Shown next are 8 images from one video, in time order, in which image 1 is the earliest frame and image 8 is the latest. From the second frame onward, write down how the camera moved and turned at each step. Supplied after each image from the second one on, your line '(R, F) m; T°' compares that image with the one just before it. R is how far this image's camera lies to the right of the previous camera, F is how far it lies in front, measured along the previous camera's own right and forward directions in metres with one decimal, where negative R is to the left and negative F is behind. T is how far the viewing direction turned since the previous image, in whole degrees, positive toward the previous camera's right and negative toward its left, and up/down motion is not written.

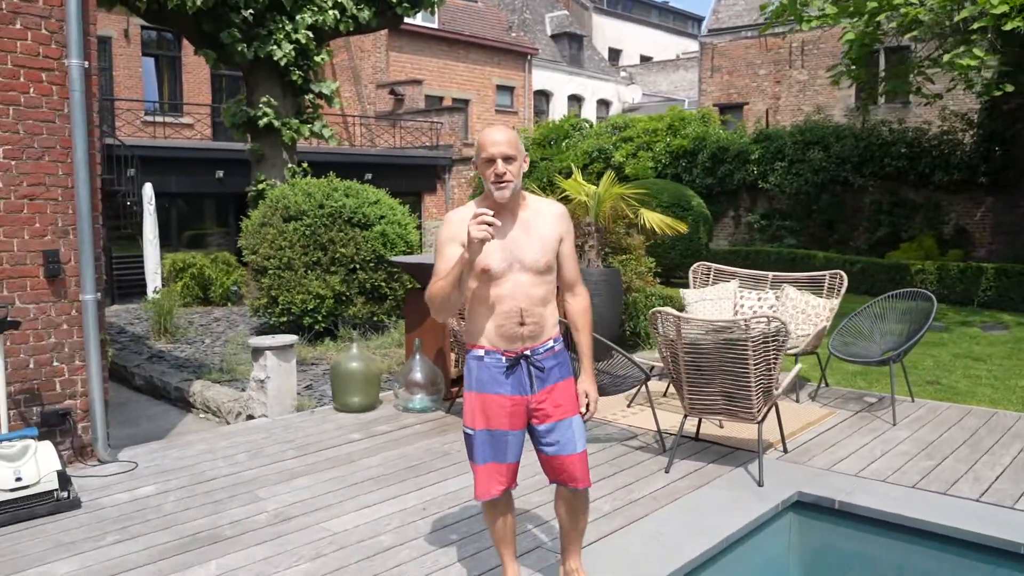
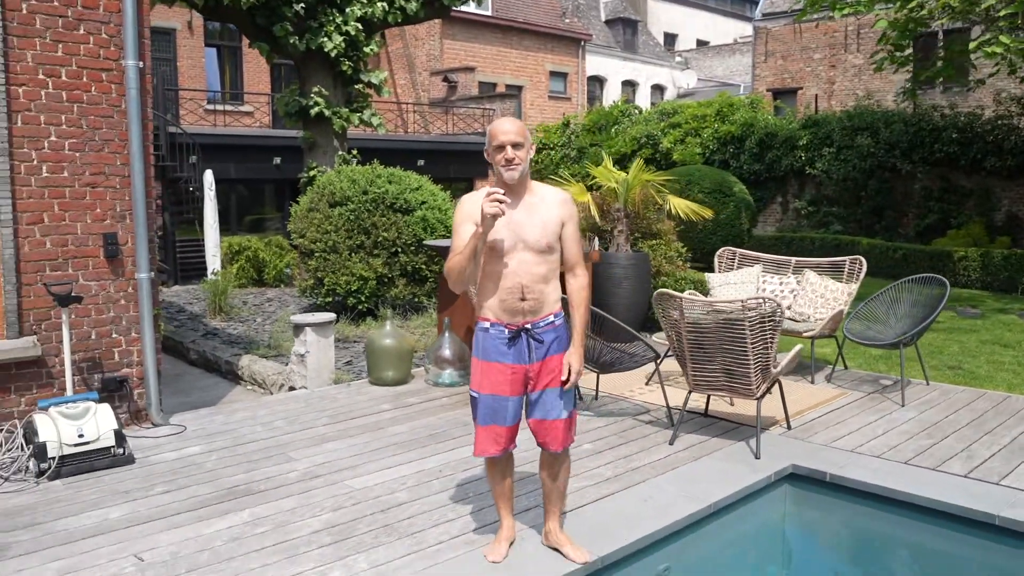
(+0.2, -0.3) m; -4°
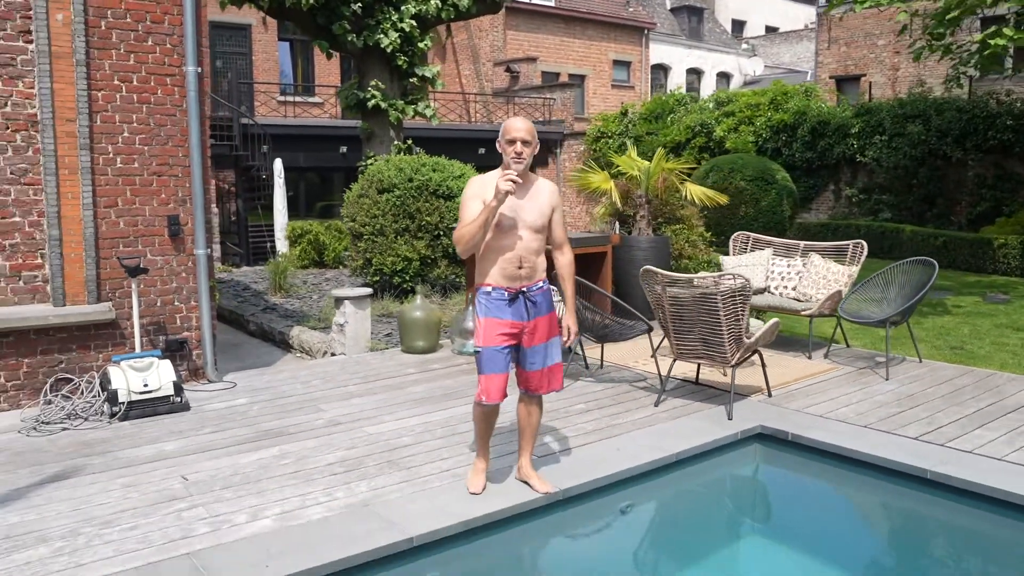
(+0.4, -0.6) m; -5°
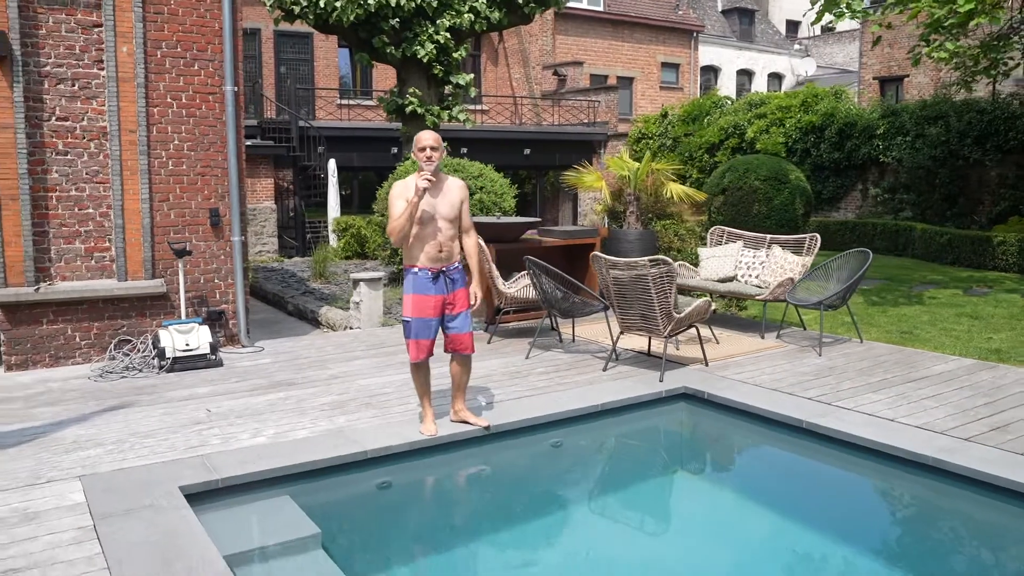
(+0.7, -1.0) m; -5°
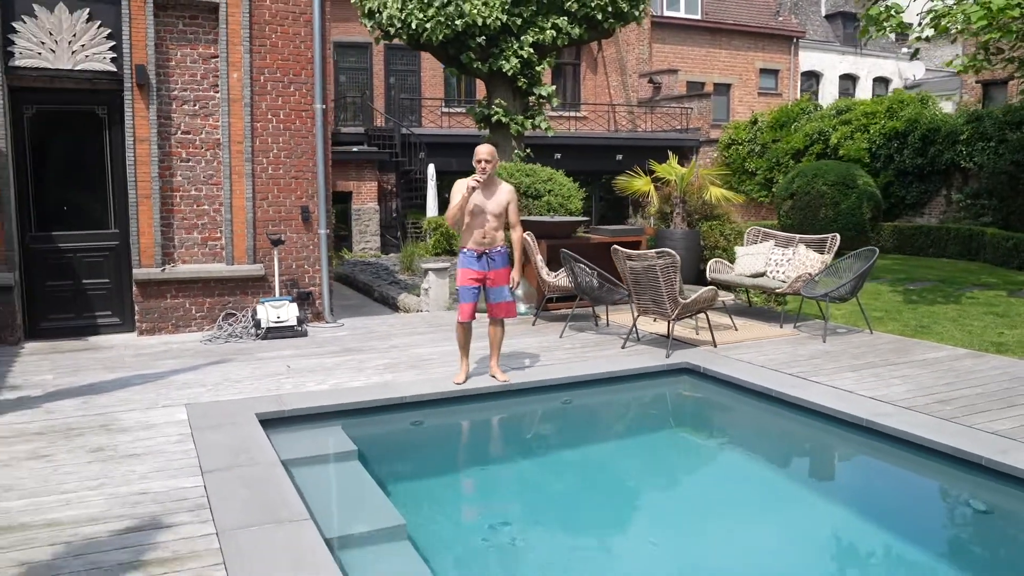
(+0.7, -1.0) m; -7°
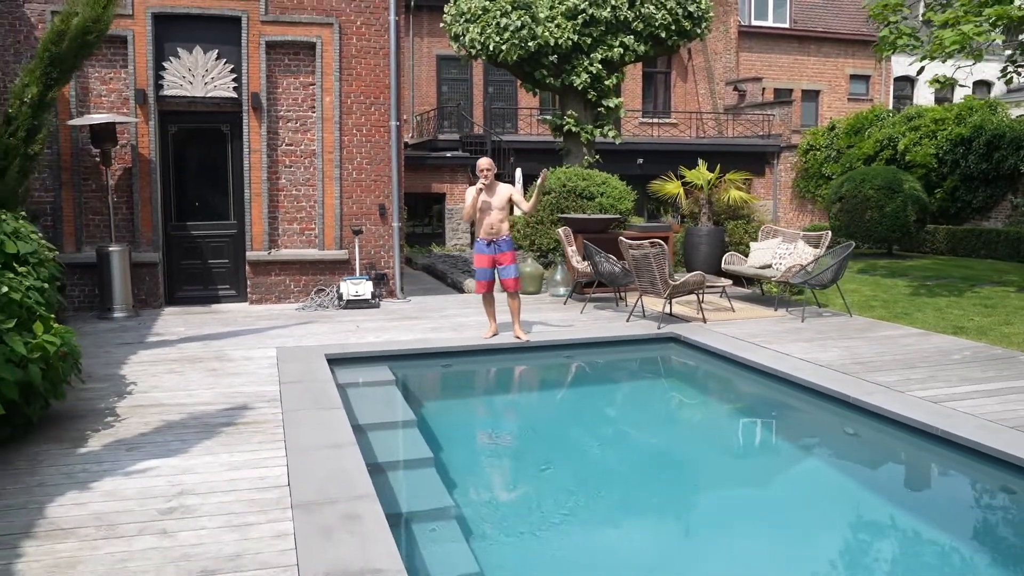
(+0.9, -1.6) m; -7°
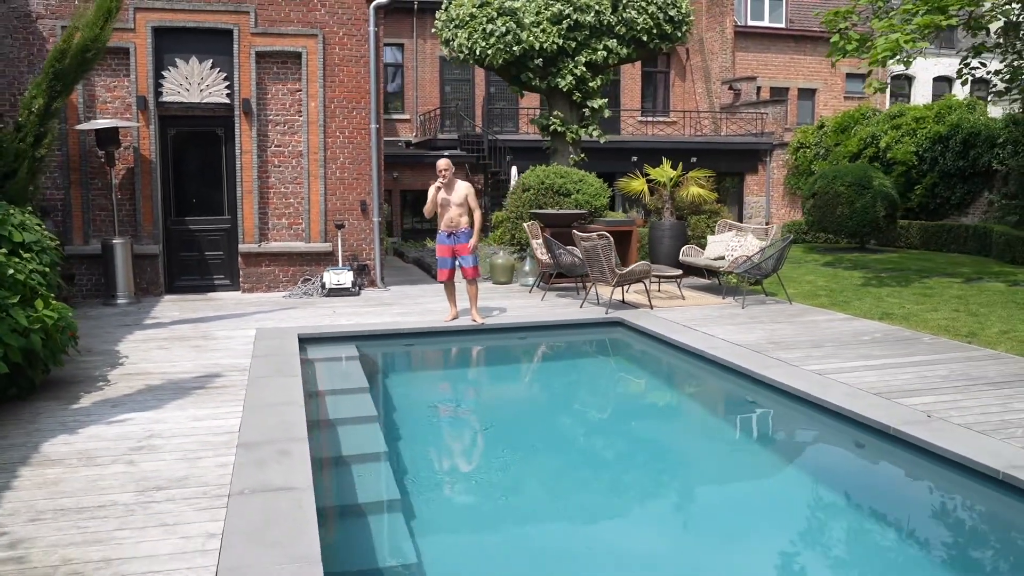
(+0.6, -0.8) m; -1°
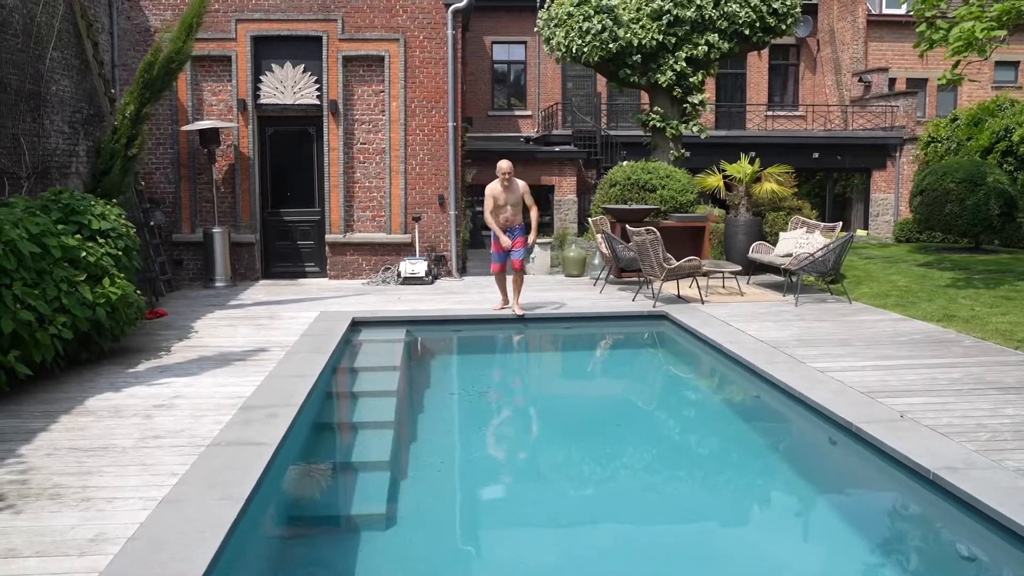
(+1.0, -0.3) m; -10°
